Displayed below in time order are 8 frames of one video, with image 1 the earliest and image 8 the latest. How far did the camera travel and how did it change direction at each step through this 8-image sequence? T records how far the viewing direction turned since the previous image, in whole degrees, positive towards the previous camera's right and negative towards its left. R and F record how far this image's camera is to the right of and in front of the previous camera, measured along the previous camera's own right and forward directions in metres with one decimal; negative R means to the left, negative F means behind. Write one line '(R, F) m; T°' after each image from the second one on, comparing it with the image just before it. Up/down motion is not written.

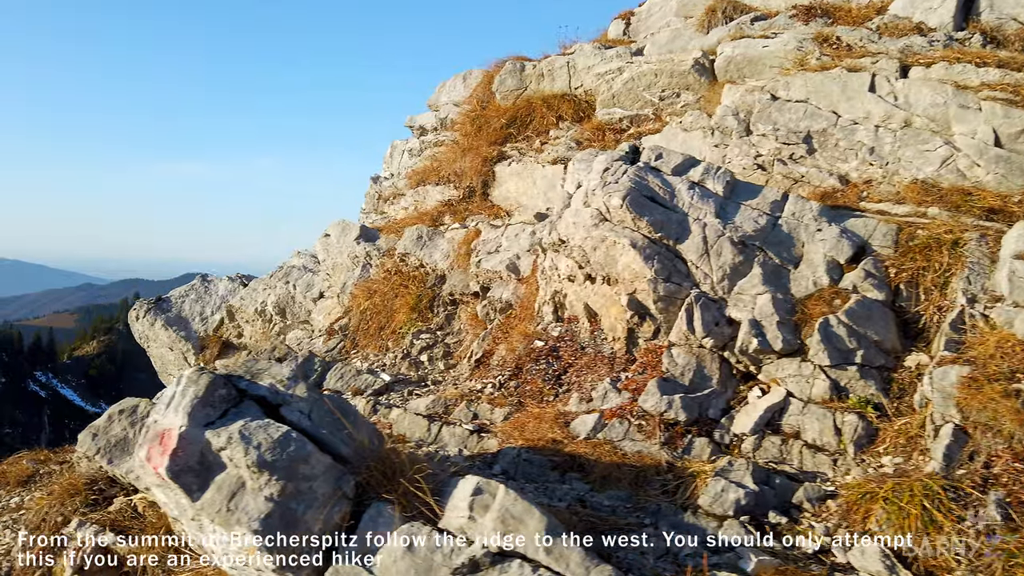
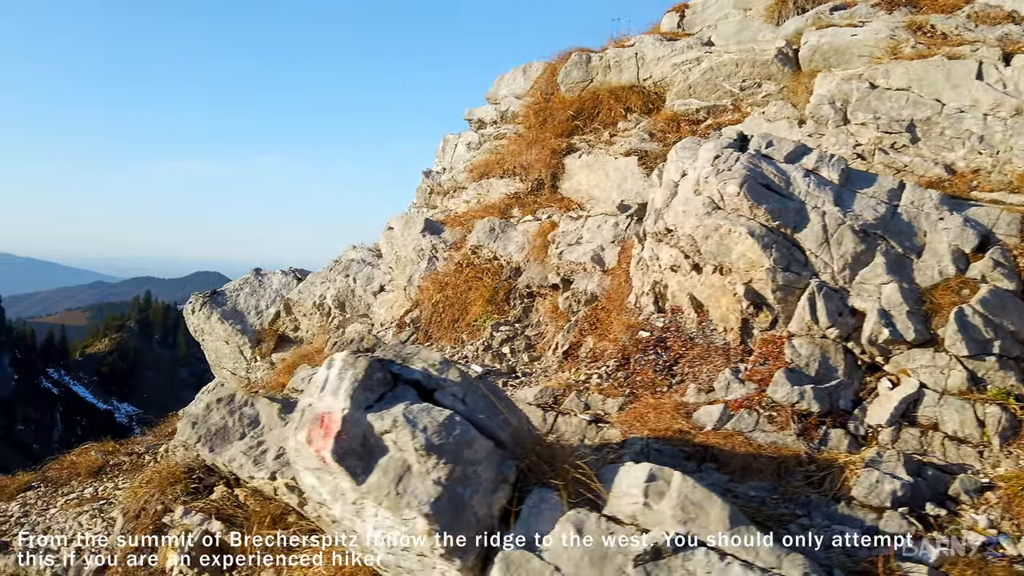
(-0.7, +0.1) m; -1°
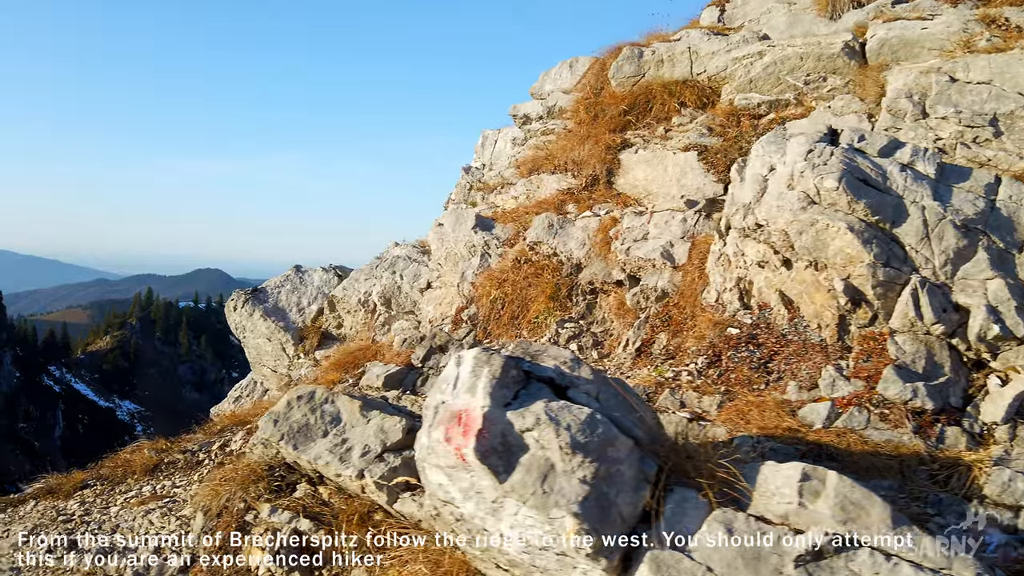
(-0.6, 0.0) m; 0°
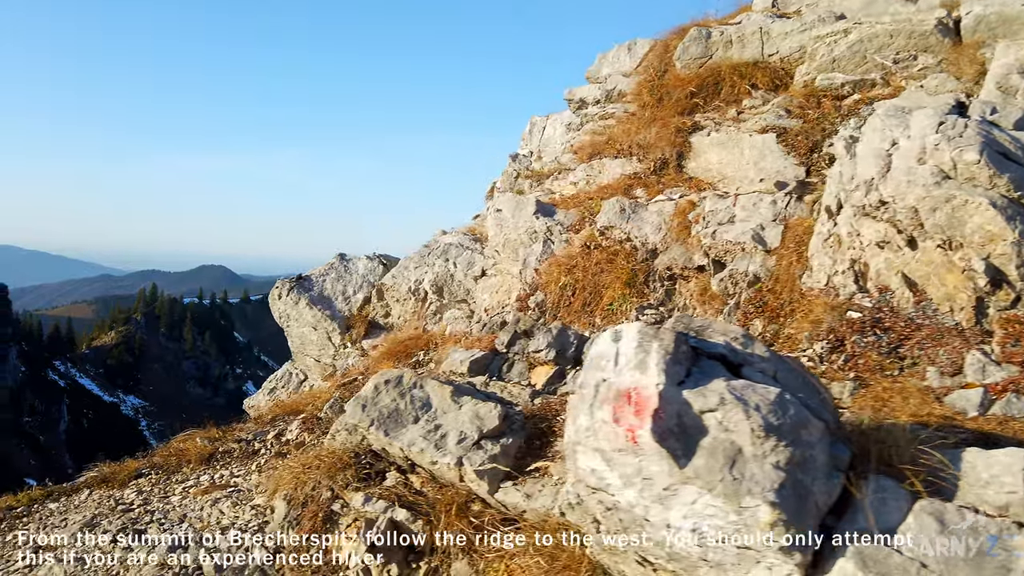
(-0.7, +0.3) m; -1°
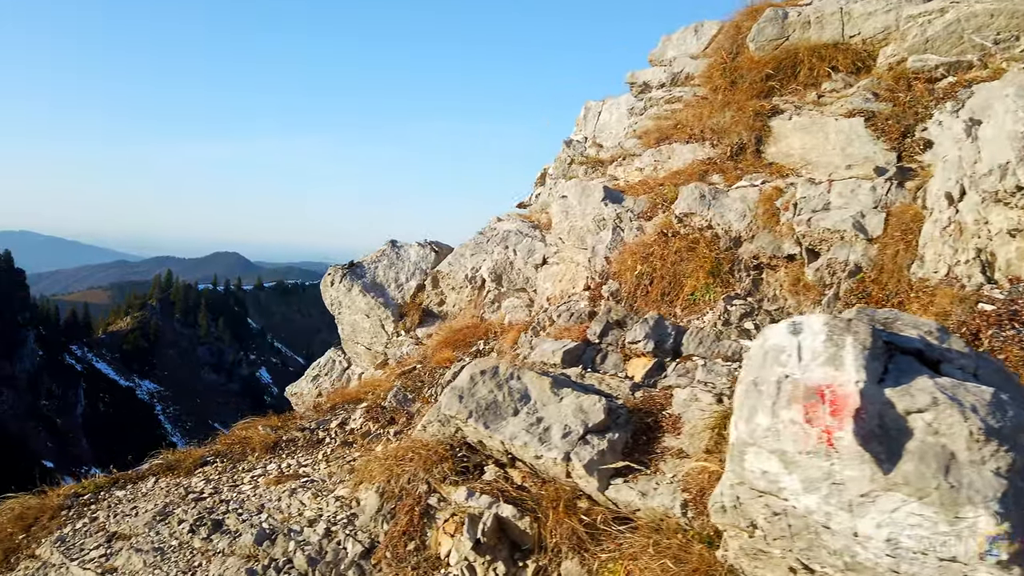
(-0.6, +0.2) m; -1°
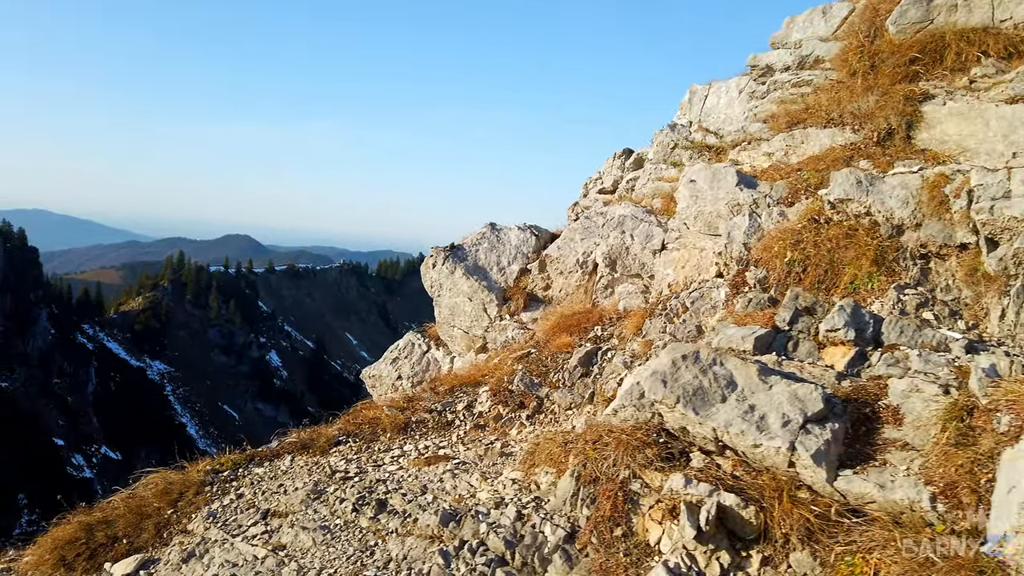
(-1.4, +0.1) m; -1°
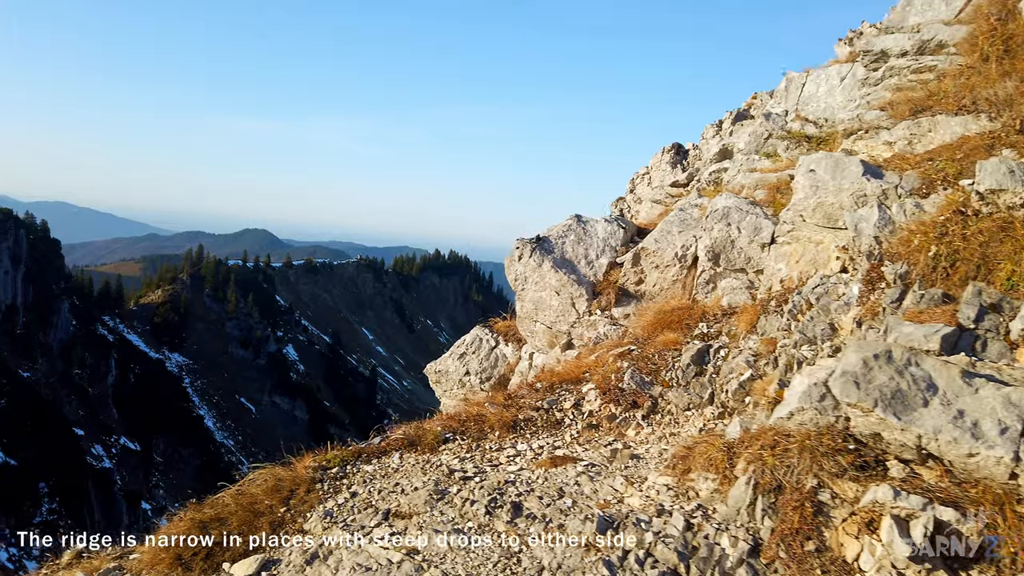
(-1.0, +0.4) m; -1°
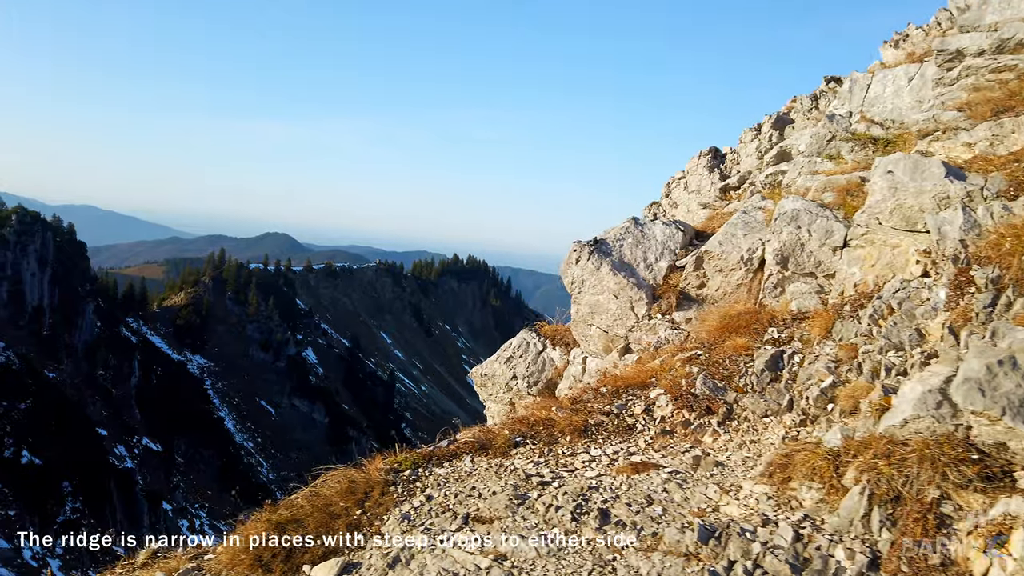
(-0.6, +0.1) m; -2°
